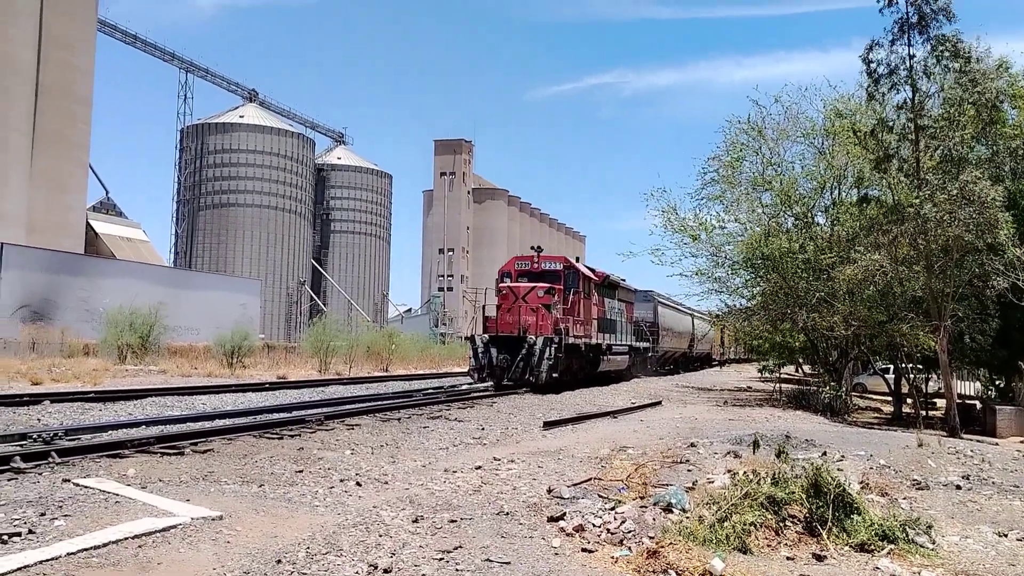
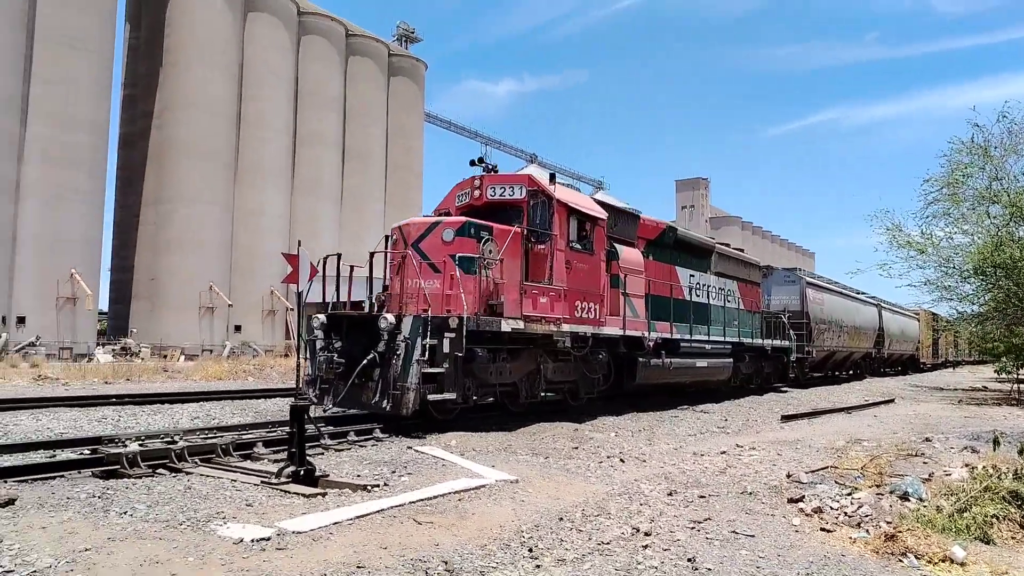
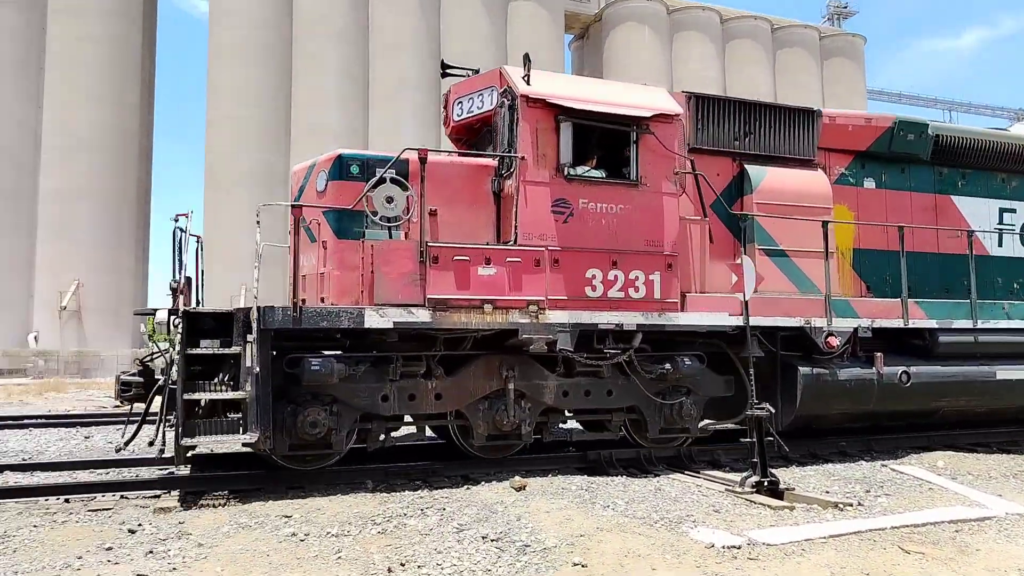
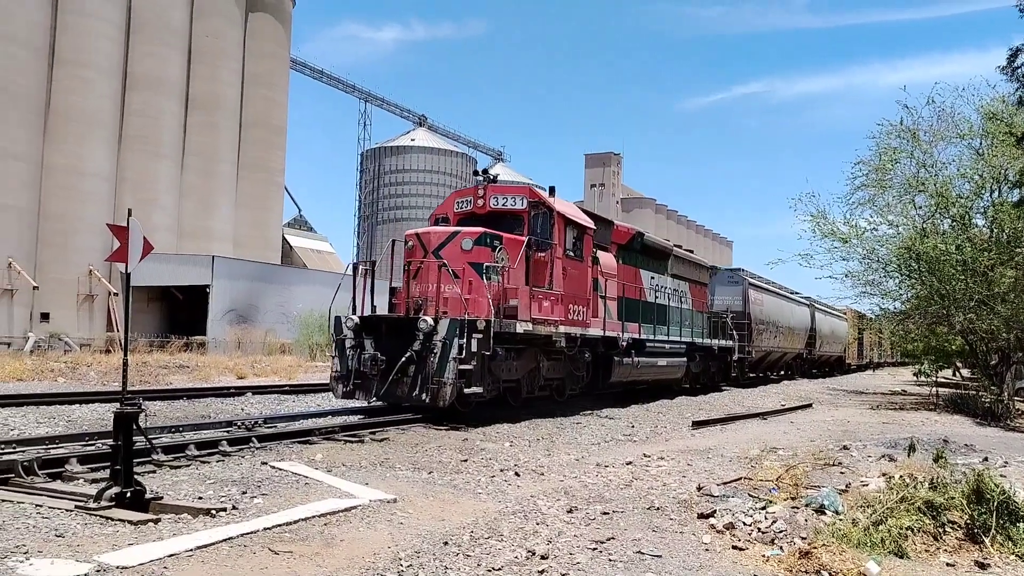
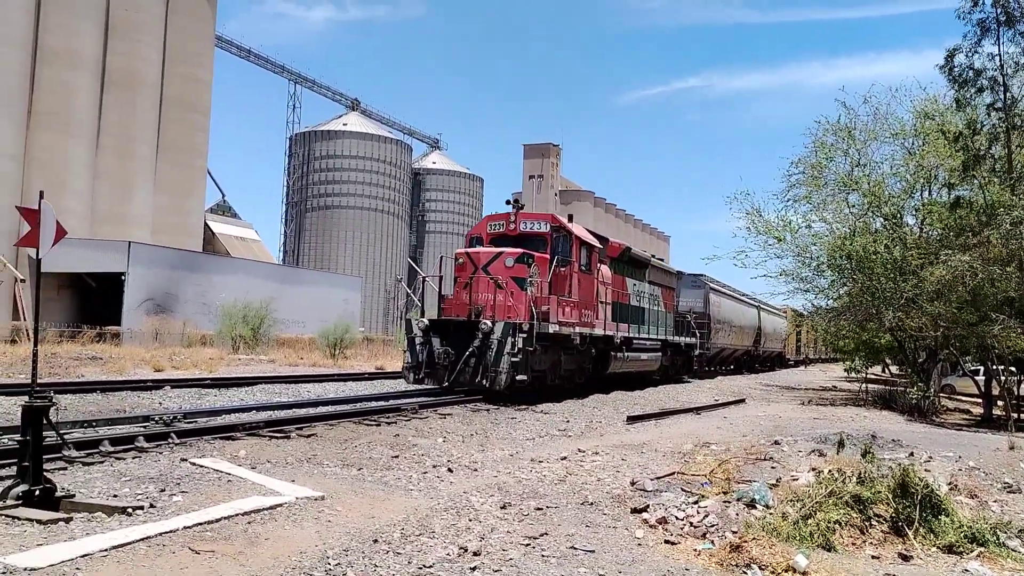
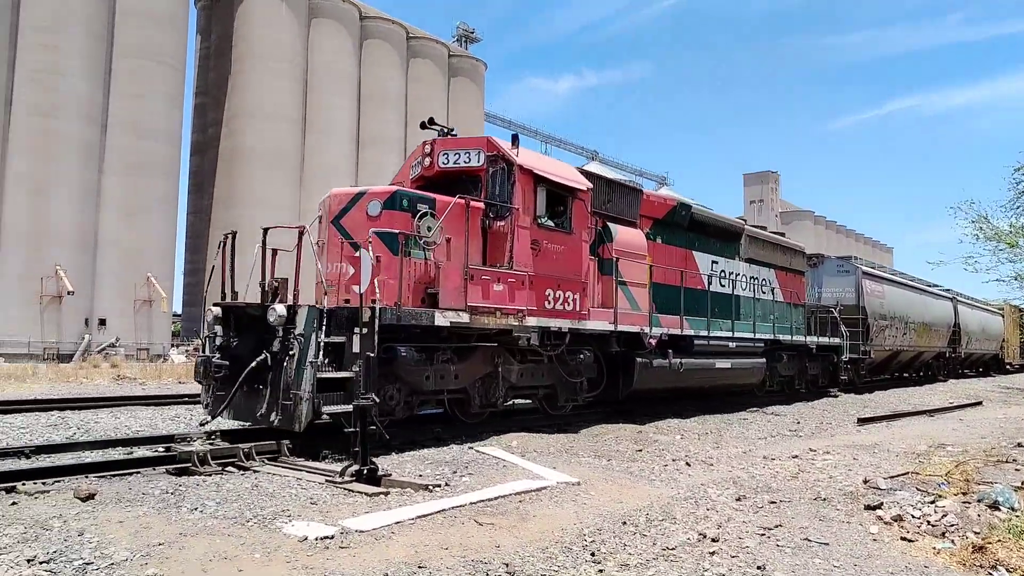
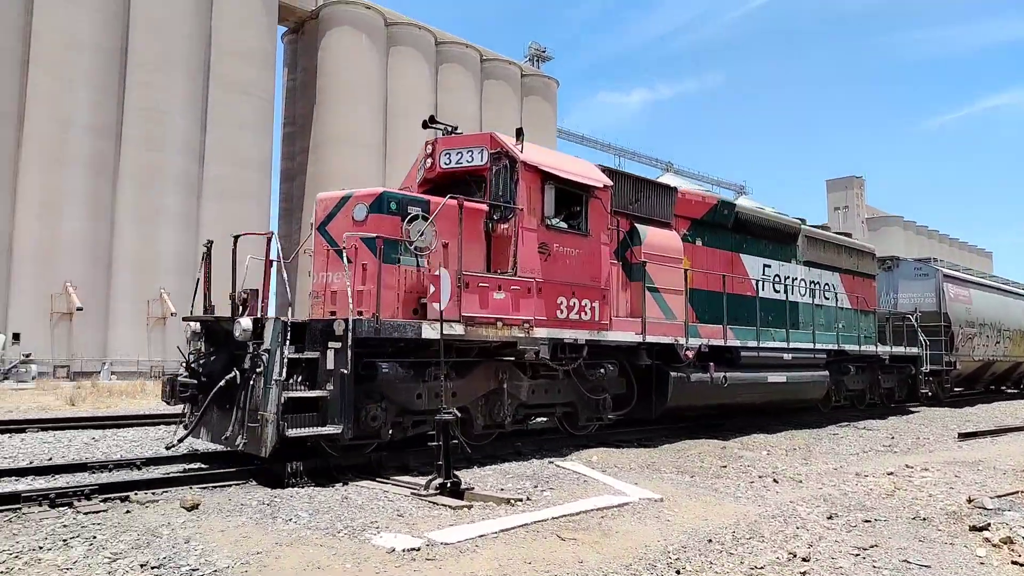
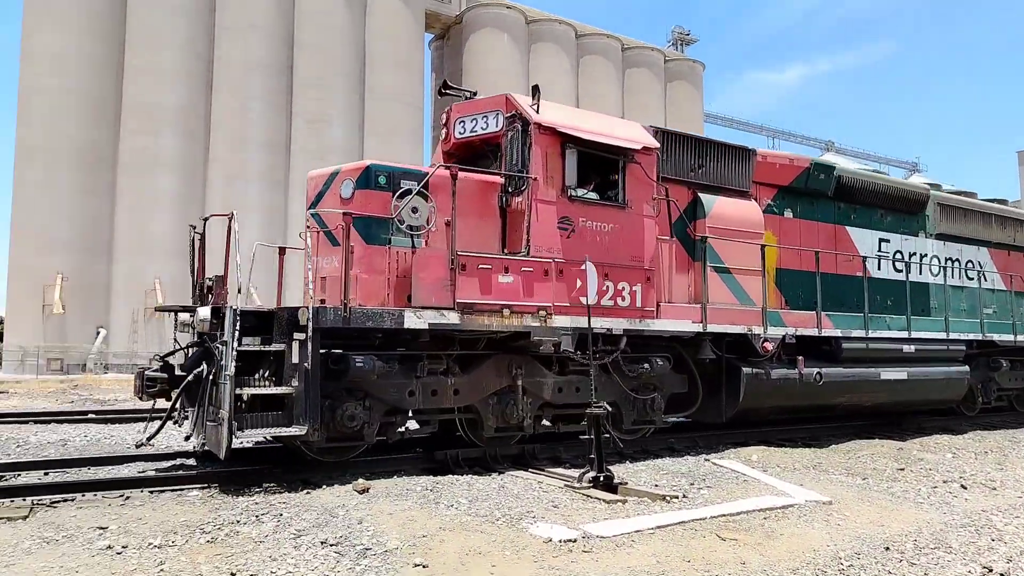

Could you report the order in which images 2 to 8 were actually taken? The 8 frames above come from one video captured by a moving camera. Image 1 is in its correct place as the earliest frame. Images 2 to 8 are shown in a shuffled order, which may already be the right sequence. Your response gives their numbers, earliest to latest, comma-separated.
5, 4, 2, 6, 7, 8, 3
